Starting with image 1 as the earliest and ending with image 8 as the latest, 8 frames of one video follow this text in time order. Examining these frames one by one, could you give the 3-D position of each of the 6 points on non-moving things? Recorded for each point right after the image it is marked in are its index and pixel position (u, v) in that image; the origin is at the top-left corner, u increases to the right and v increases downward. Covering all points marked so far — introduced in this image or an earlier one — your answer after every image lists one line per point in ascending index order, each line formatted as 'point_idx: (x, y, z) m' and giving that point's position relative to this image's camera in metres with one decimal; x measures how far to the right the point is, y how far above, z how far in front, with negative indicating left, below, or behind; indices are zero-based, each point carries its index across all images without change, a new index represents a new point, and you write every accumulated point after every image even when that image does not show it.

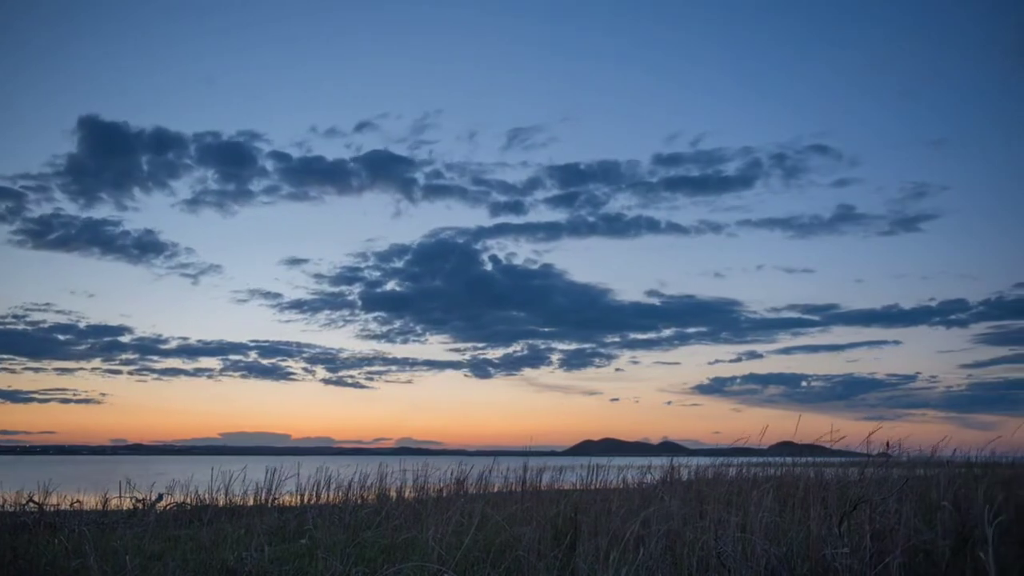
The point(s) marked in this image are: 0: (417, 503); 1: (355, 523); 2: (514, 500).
0: (-1.6, -3.6, +11.6) m
1: (-2.5, -3.7, +11.1) m
2: (0.0, -3.5, +11.4) m
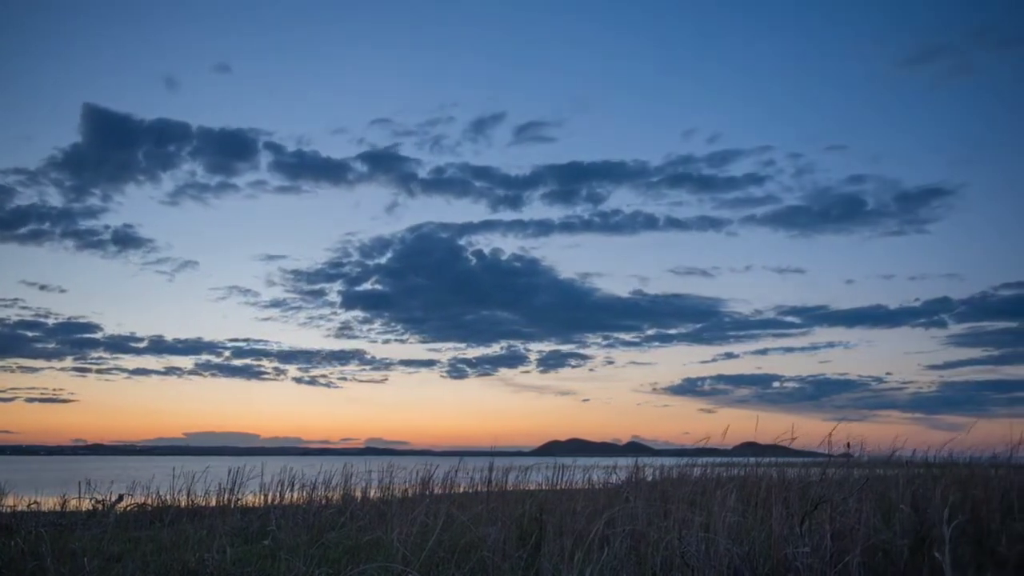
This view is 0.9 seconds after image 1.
0: (-2.2, -3.6, +11.5) m
1: (-3.0, -3.7, +11.0) m
2: (-0.5, -3.5, +11.4) m
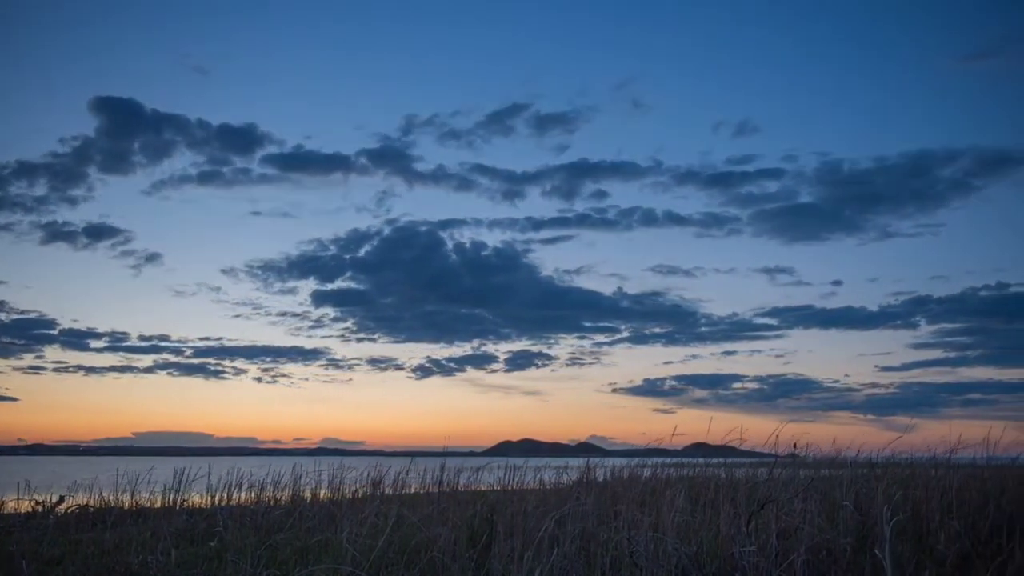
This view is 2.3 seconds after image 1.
0: (-3.0, -3.5, +11.4) m
1: (-3.8, -3.7, +10.9) m
2: (-1.3, -3.5, +11.4) m
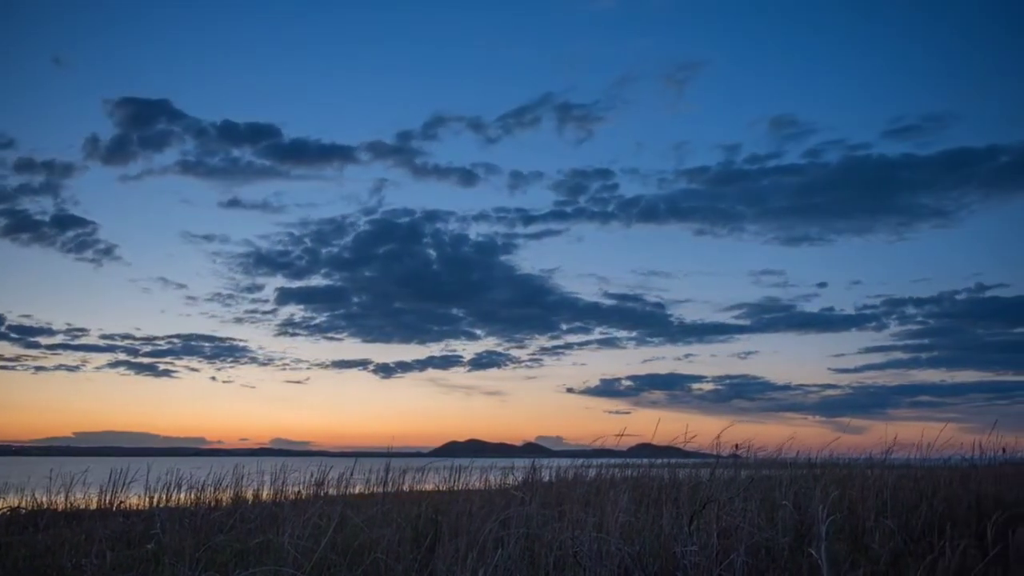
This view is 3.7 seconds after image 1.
0: (-3.9, -3.5, +11.3) m
1: (-4.7, -3.7, +10.7) m
2: (-2.2, -3.5, +11.3) m
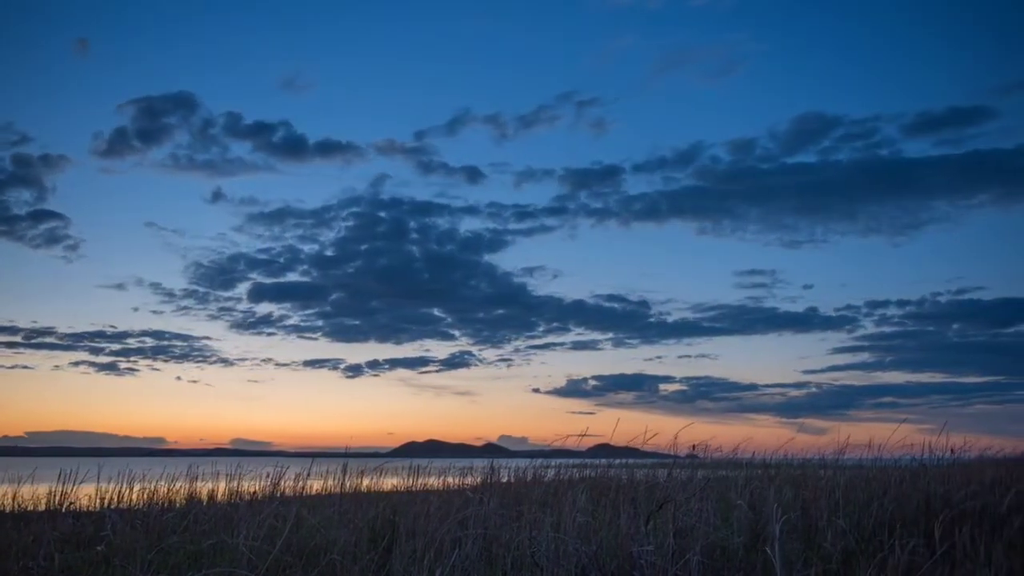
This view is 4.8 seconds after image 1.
0: (-4.6, -3.5, +11.1) m
1: (-5.4, -3.6, +10.5) m
2: (-2.9, -3.5, +11.2) m
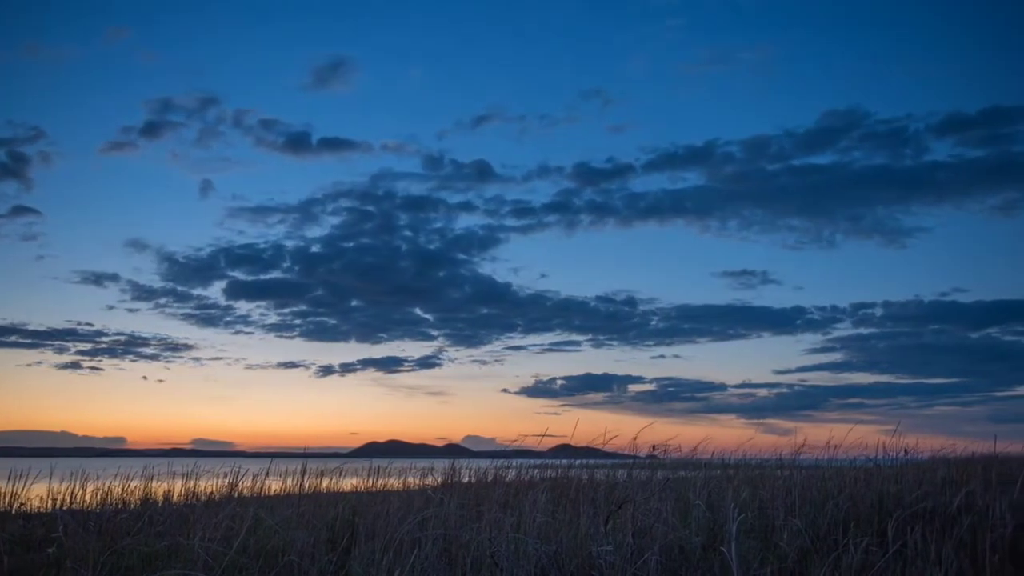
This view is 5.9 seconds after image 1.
0: (-5.2, -3.5, +11.0) m
1: (-6.0, -3.6, +10.4) m
2: (-3.5, -3.4, +11.1) m
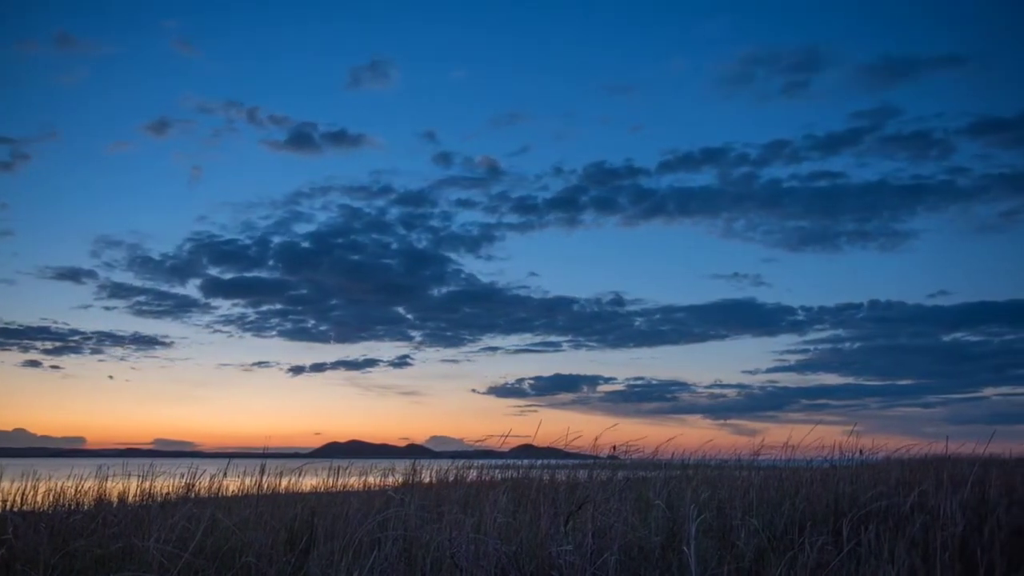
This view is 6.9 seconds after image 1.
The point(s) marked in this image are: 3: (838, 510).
0: (-5.8, -3.4, +10.9) m
1: (-6.6, -3.6, +10.2) m
2: (-4.2, -3.4, +11.0) m
3: (+5.5, -3.7, +11.7) m
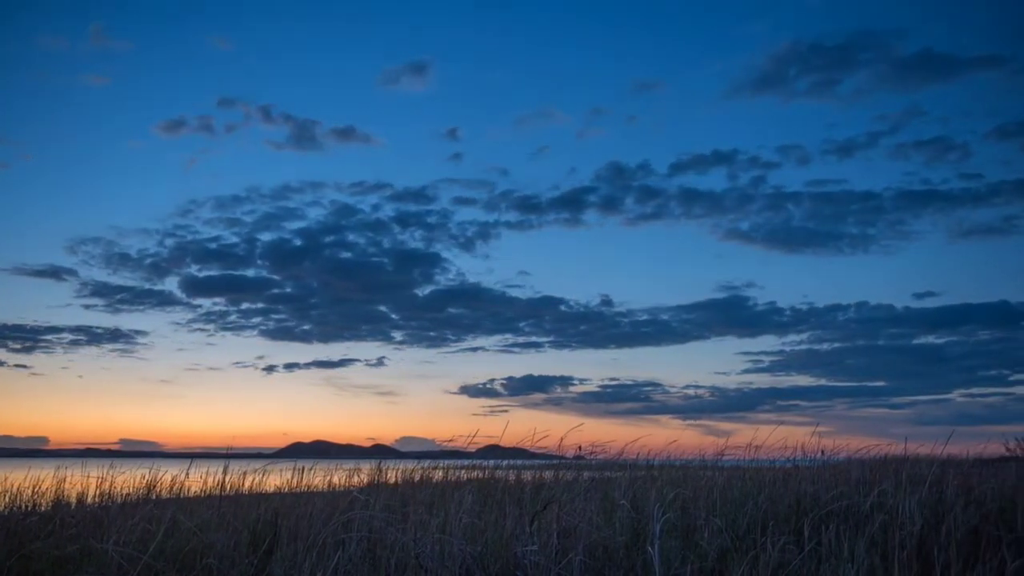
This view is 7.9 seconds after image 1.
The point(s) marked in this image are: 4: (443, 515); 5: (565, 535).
0: (-6.4, -3.4, +10.7) m
1: (-7.1, -3.5, +10.0) m
2: (-4.7, -3.4, +10.9) m
3: (+4.9, -3.8, +11.8) m
4: (-1.1, -3.7, +11.3) m
5: (+0.8, -3.9, +11.1) m
